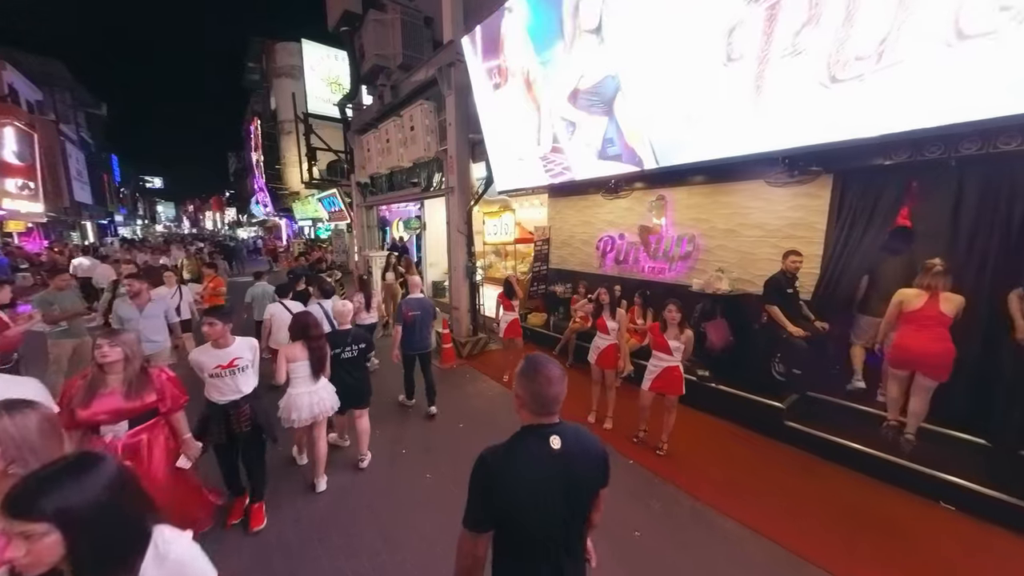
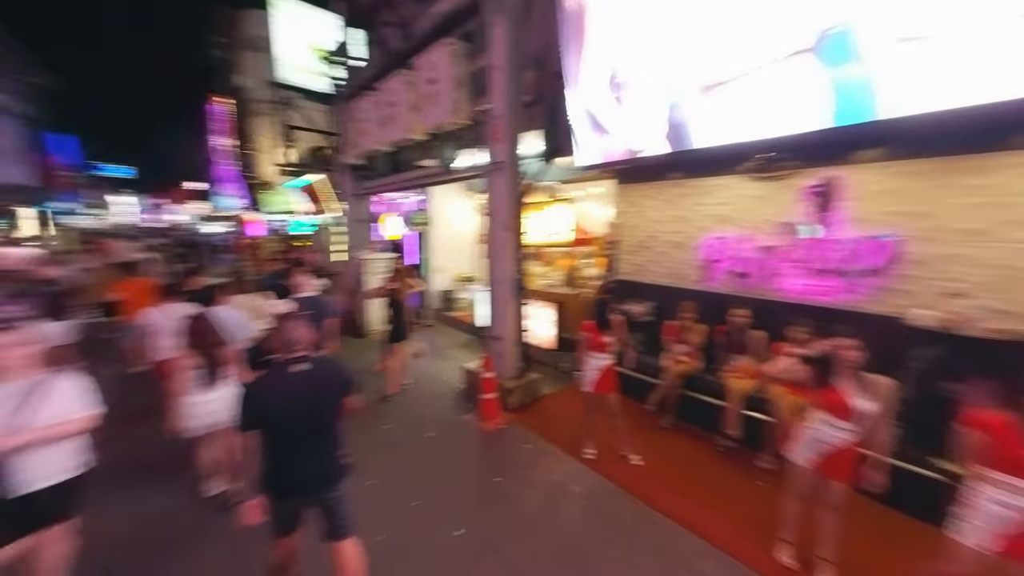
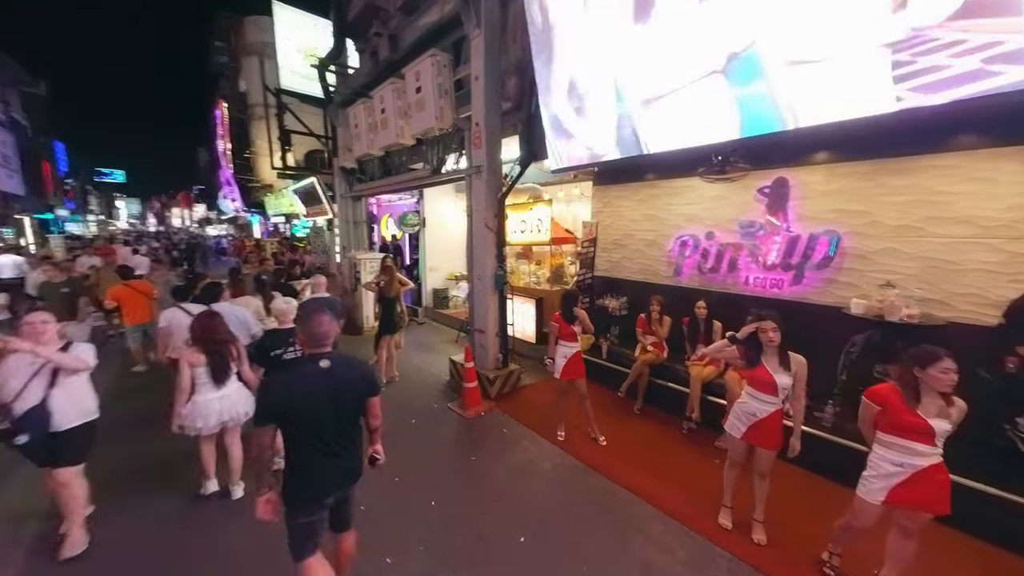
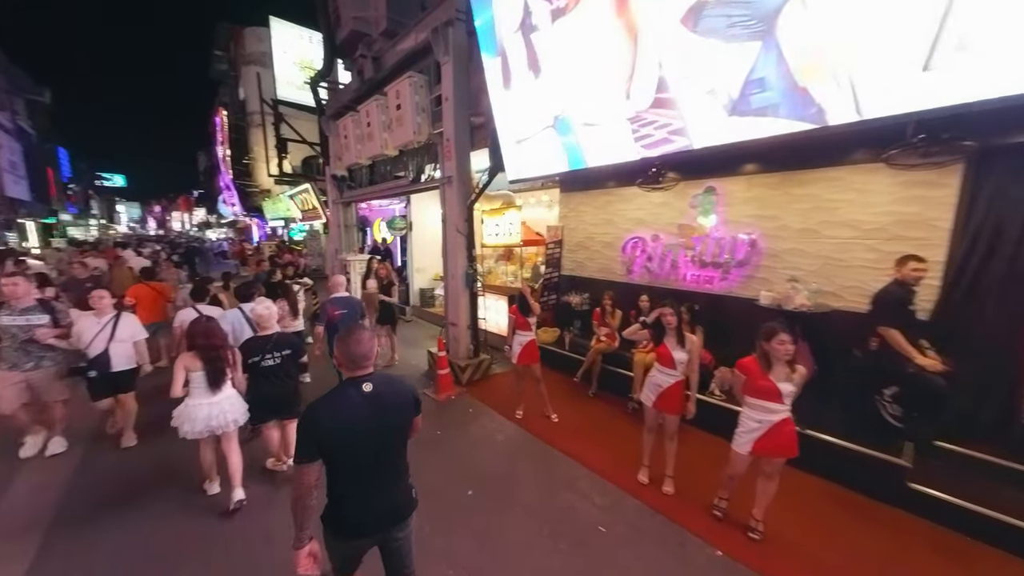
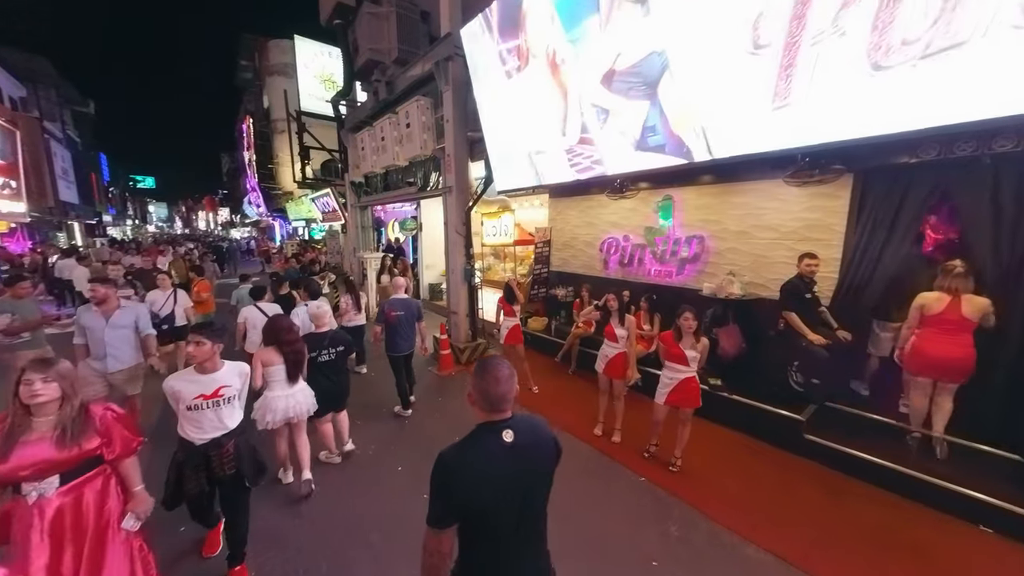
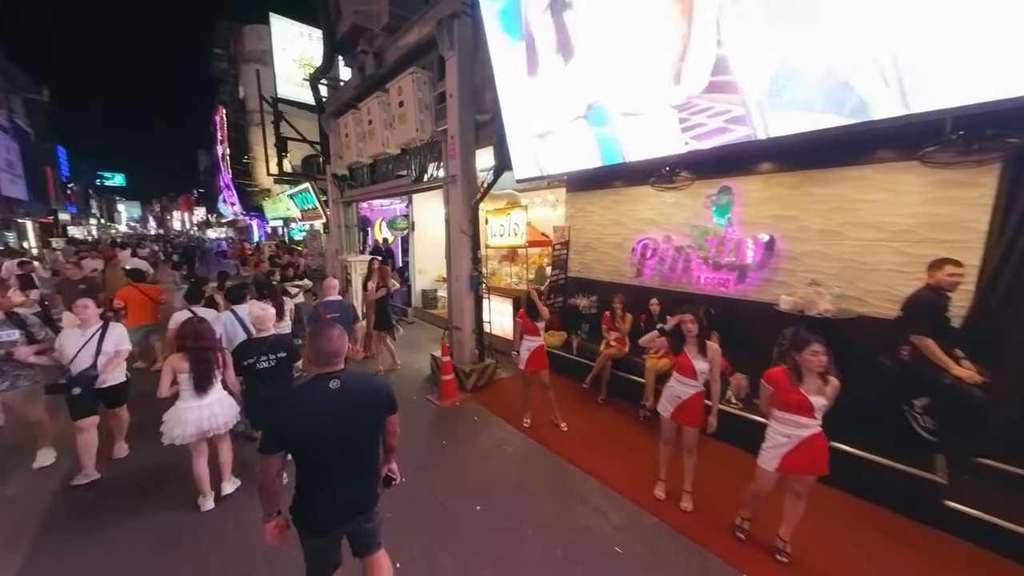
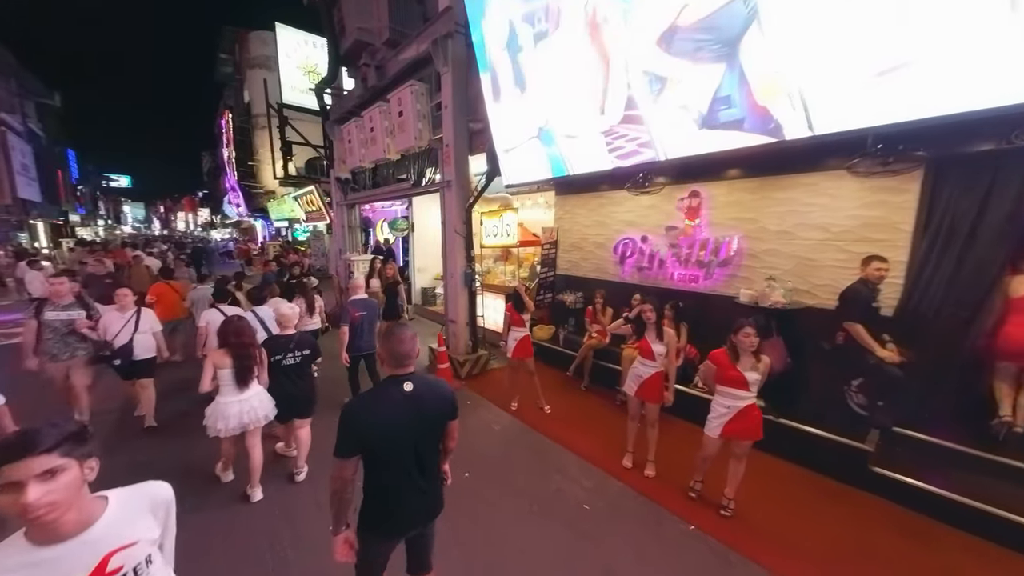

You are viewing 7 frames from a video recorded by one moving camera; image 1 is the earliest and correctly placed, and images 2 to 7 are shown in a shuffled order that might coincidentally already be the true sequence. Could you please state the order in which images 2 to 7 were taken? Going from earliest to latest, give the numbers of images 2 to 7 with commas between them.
5, 7, 4, 6, 3, 2
